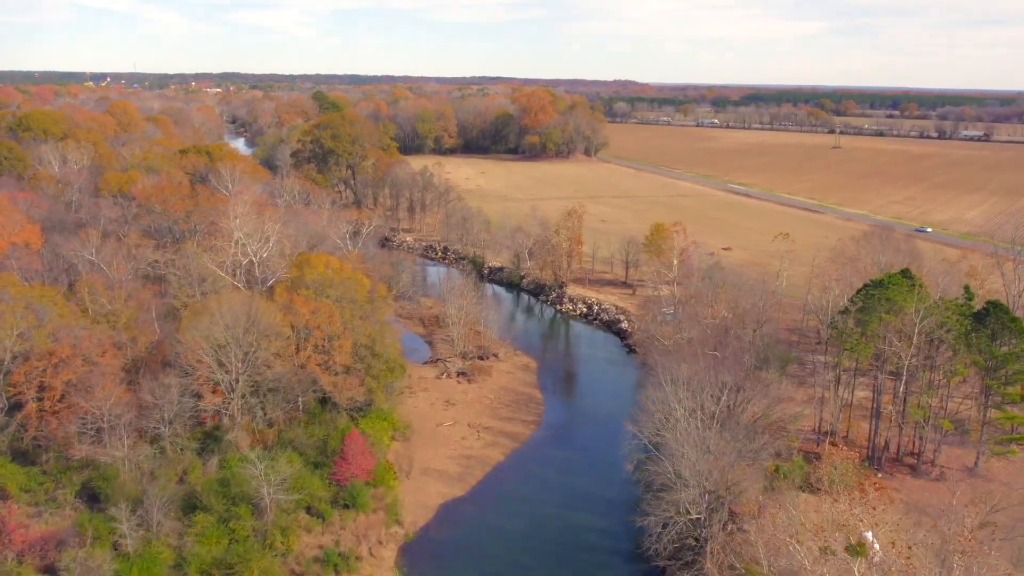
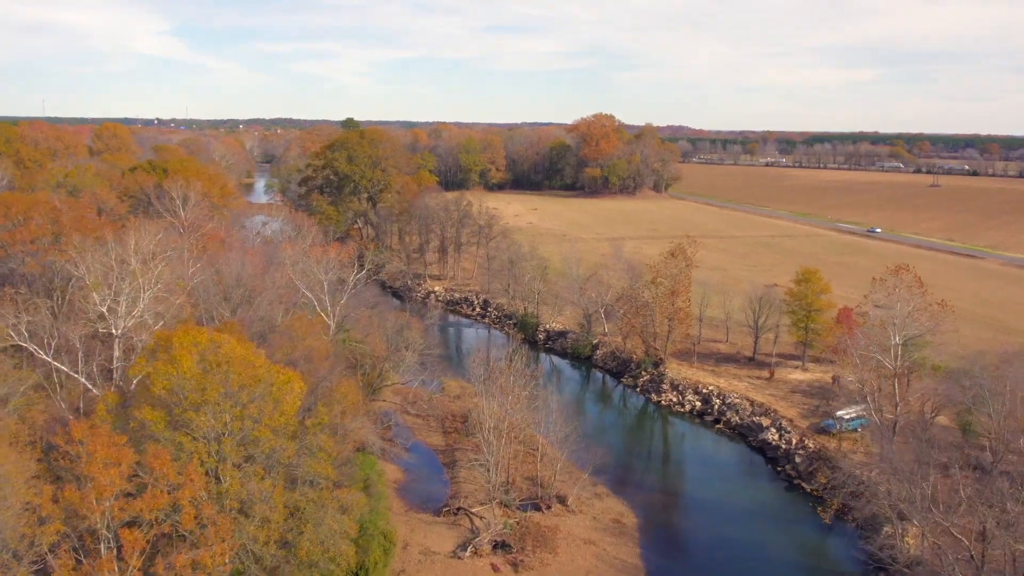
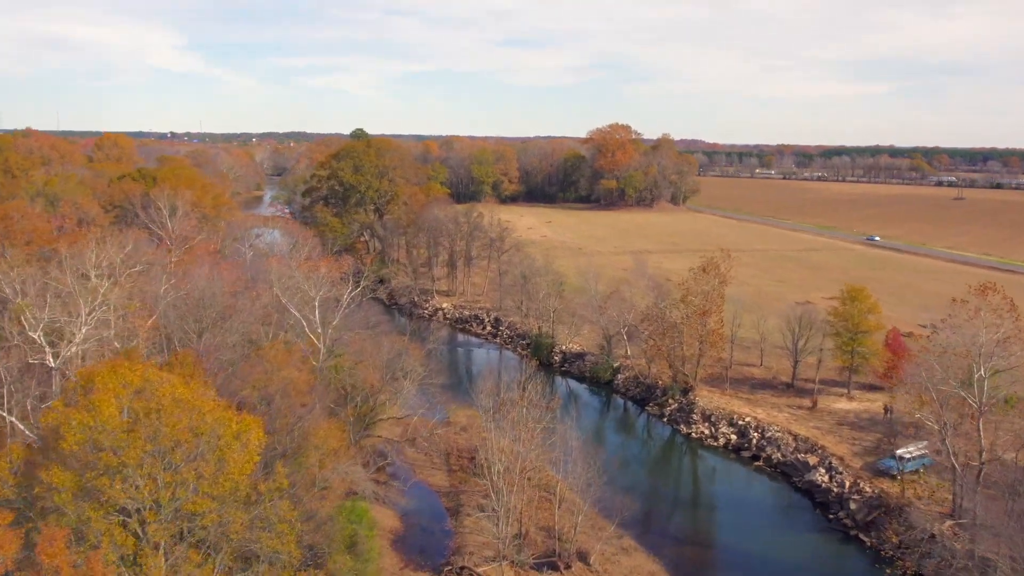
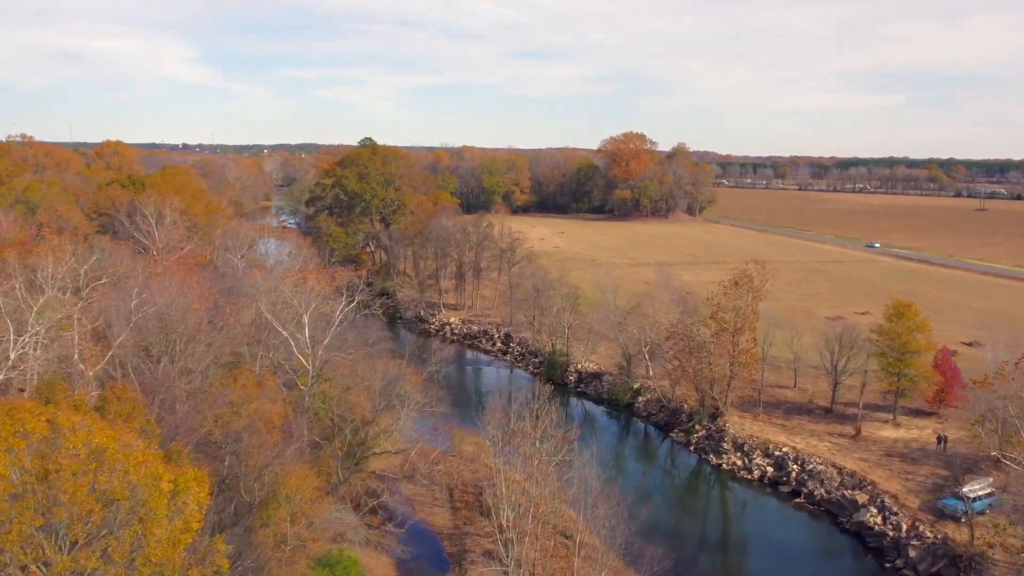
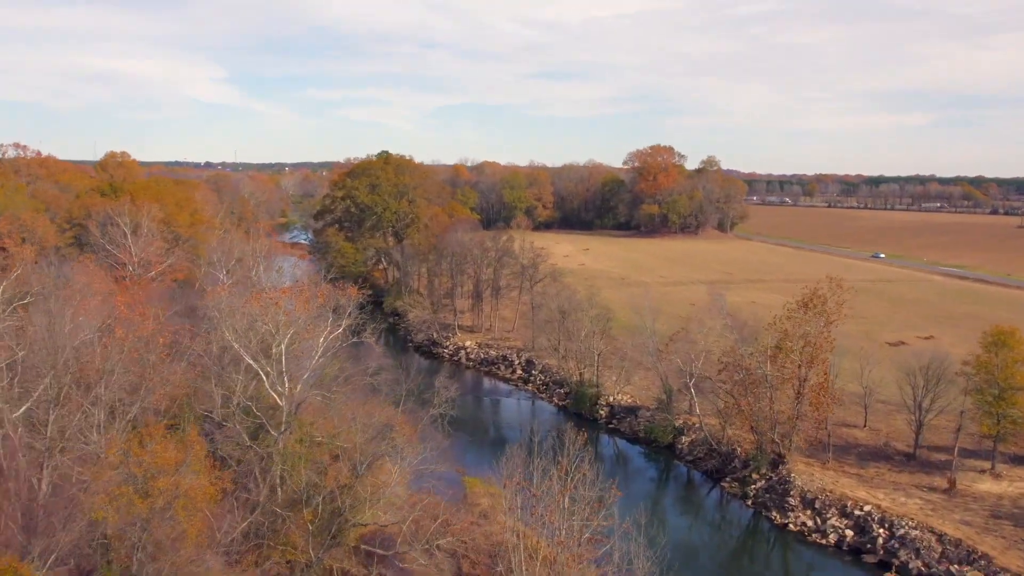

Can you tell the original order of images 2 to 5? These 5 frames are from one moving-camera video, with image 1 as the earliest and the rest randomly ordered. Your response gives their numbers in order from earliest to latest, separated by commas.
2, 3, 4, 5
